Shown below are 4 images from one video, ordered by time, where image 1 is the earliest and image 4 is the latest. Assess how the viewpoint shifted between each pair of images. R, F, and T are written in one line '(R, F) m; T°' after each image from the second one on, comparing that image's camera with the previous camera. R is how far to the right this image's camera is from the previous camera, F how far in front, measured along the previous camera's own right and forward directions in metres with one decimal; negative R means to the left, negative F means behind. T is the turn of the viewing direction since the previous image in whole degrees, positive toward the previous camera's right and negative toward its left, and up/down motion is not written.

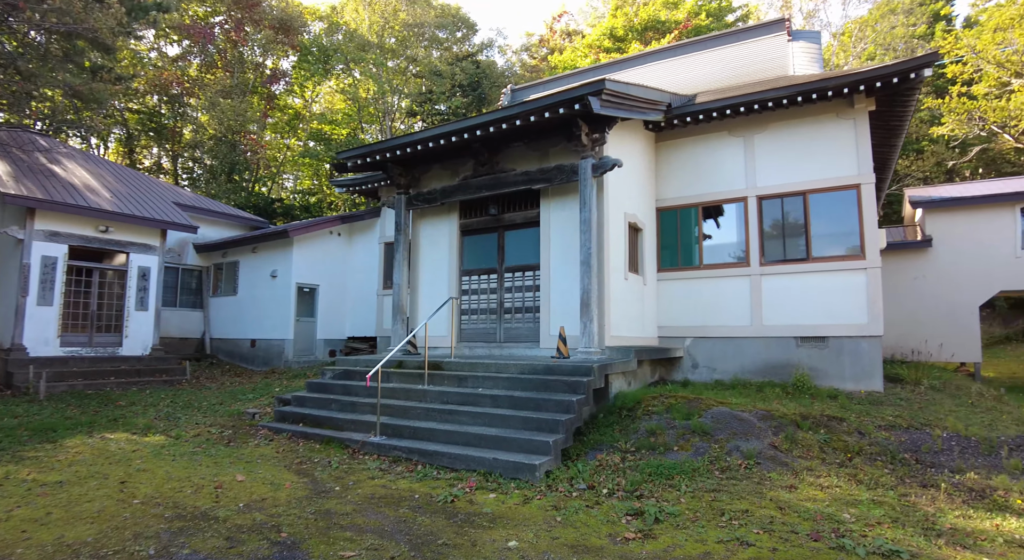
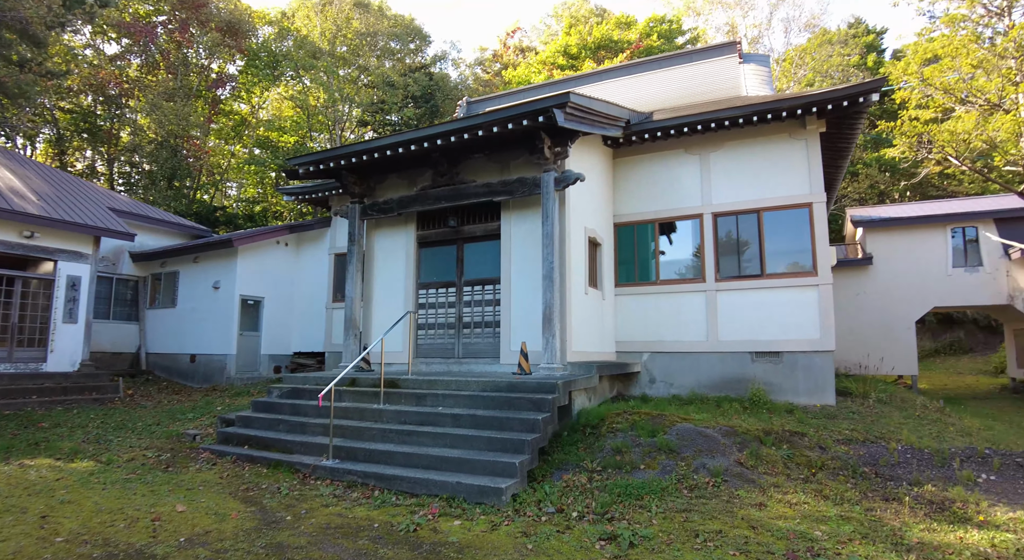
(-0.1, +0.1) m; +5°
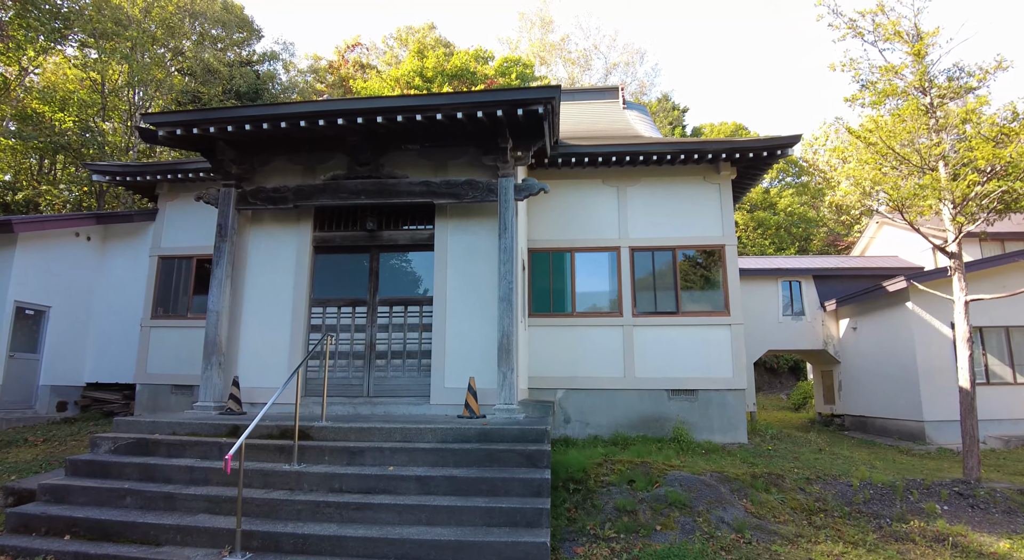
(-1.6, +1.5) m; +20°
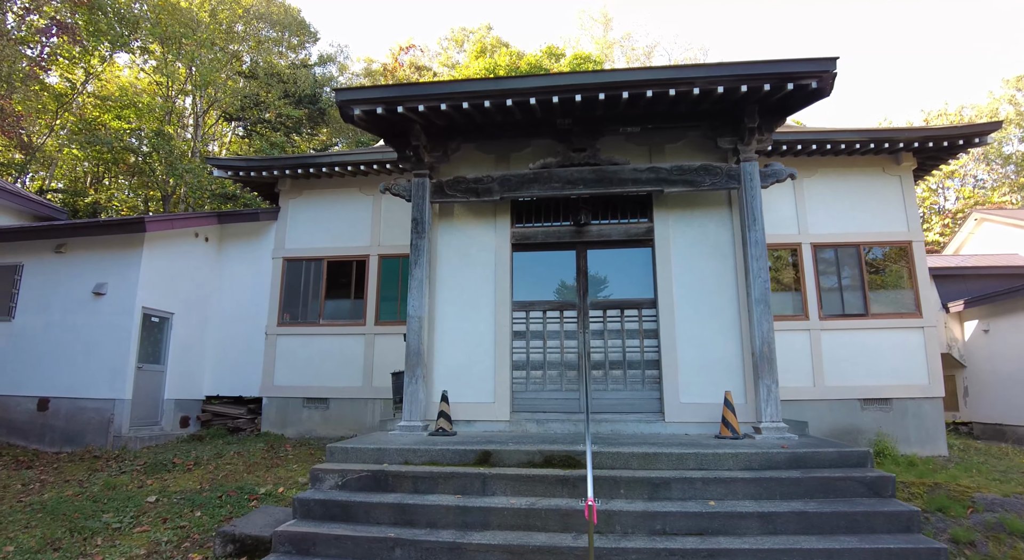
(-2.5, +0.7) m; -1°
